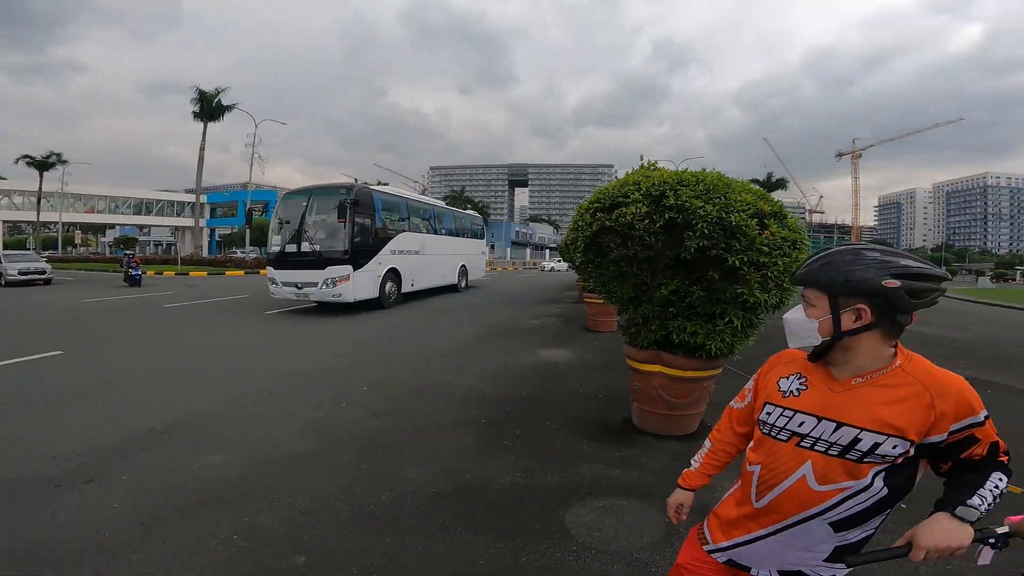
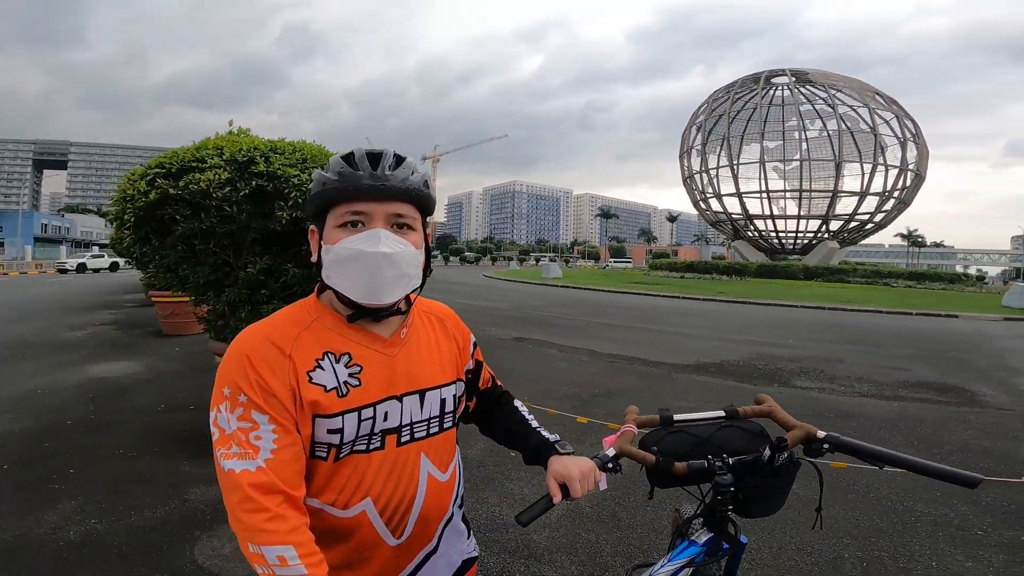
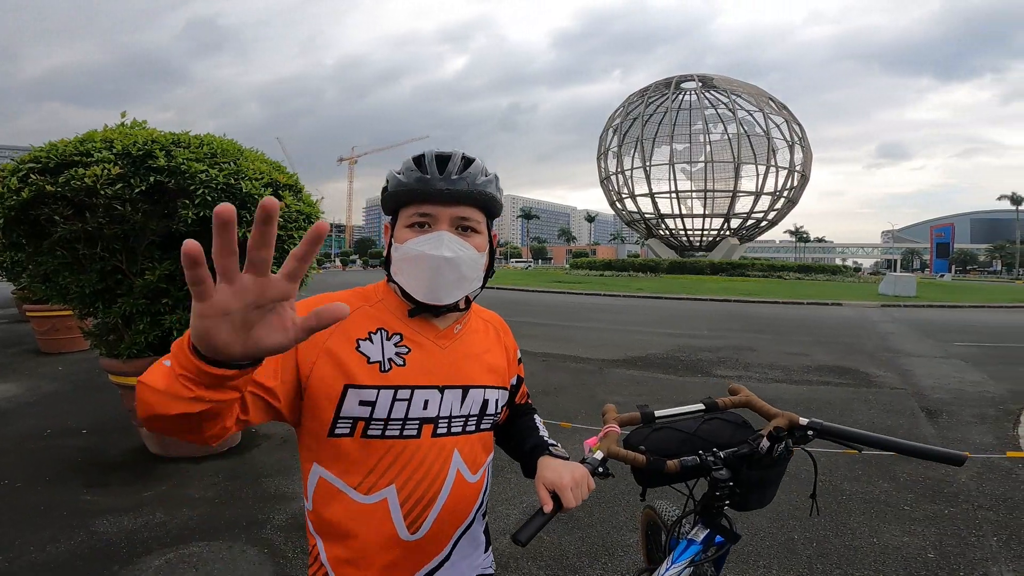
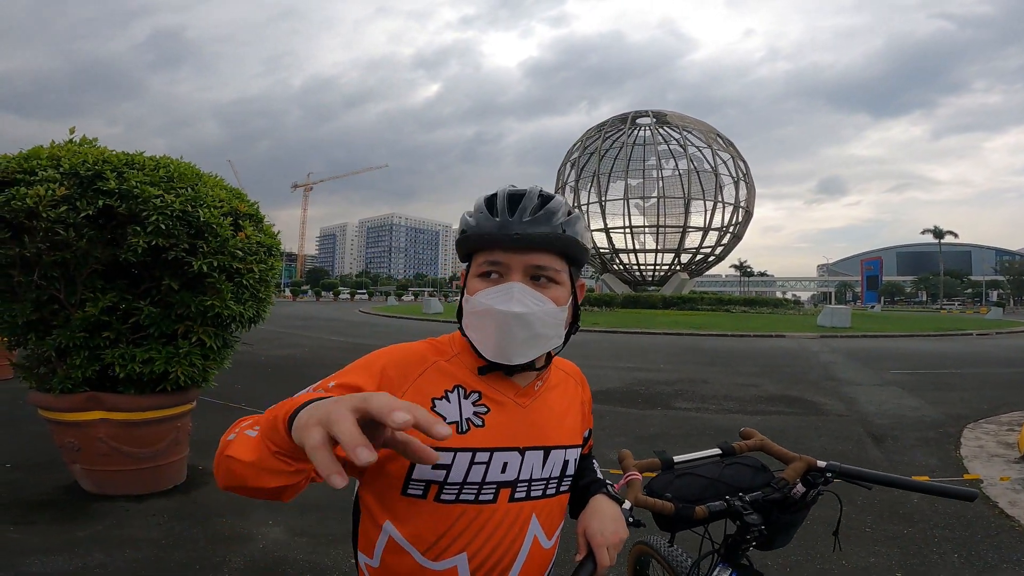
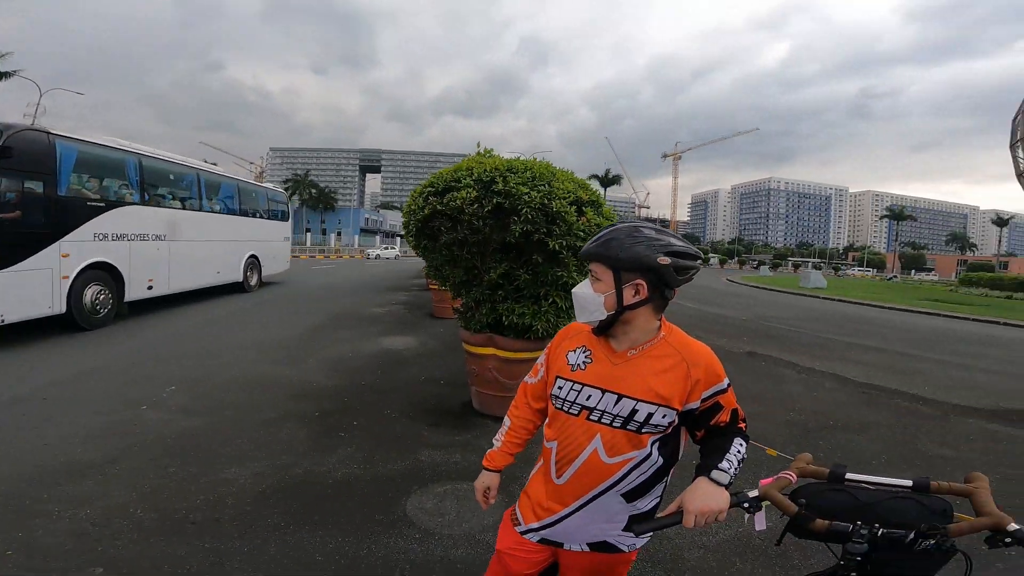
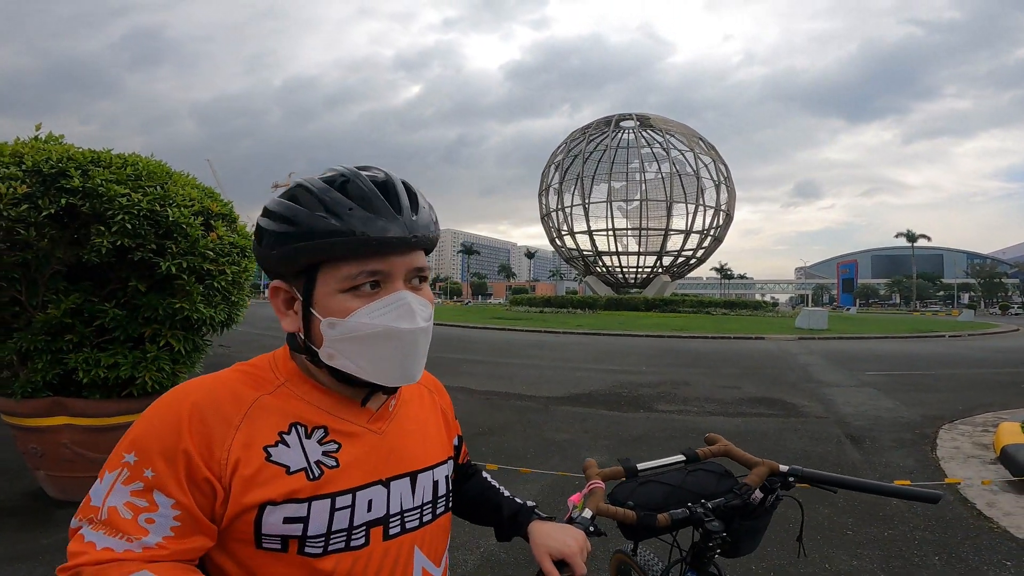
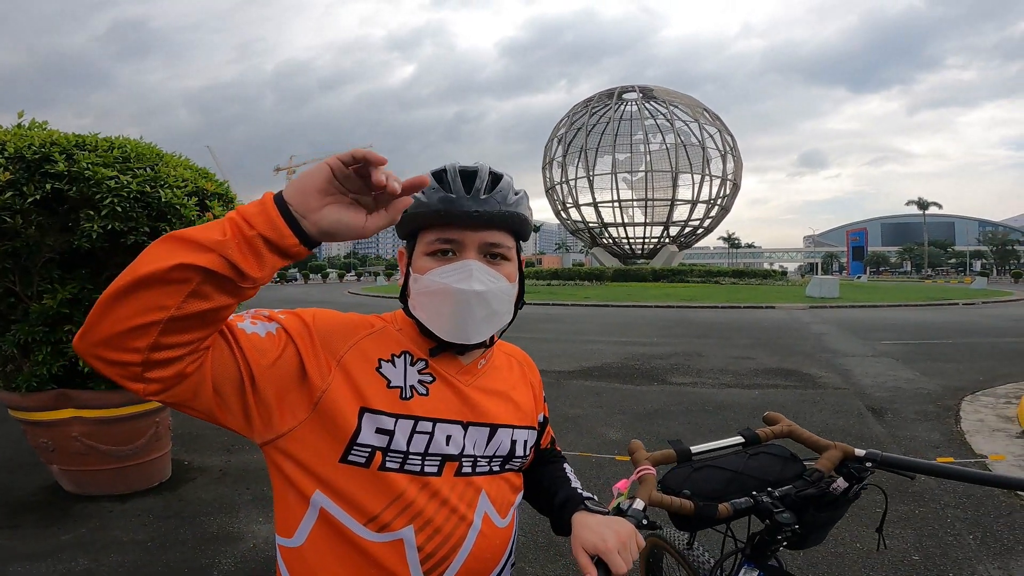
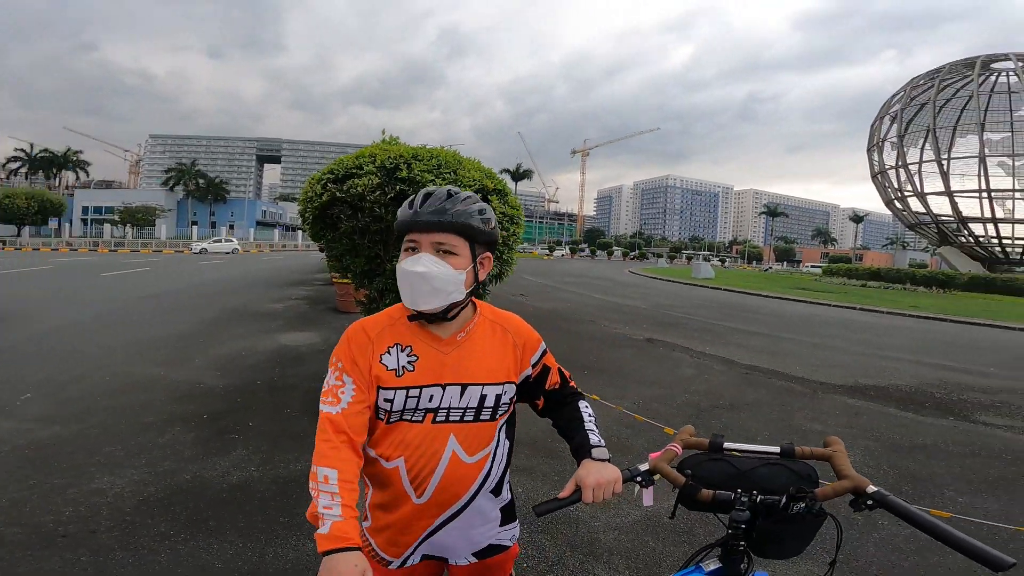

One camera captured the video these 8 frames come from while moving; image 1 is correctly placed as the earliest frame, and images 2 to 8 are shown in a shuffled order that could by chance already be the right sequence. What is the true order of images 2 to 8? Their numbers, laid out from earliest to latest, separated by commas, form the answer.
5, 8, 2, 3, 7, 6, 4
